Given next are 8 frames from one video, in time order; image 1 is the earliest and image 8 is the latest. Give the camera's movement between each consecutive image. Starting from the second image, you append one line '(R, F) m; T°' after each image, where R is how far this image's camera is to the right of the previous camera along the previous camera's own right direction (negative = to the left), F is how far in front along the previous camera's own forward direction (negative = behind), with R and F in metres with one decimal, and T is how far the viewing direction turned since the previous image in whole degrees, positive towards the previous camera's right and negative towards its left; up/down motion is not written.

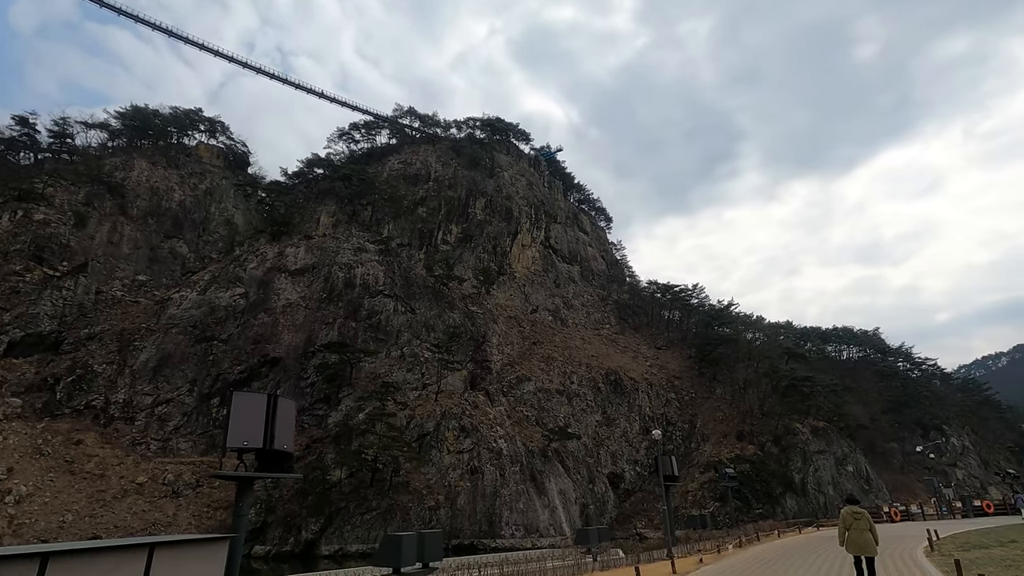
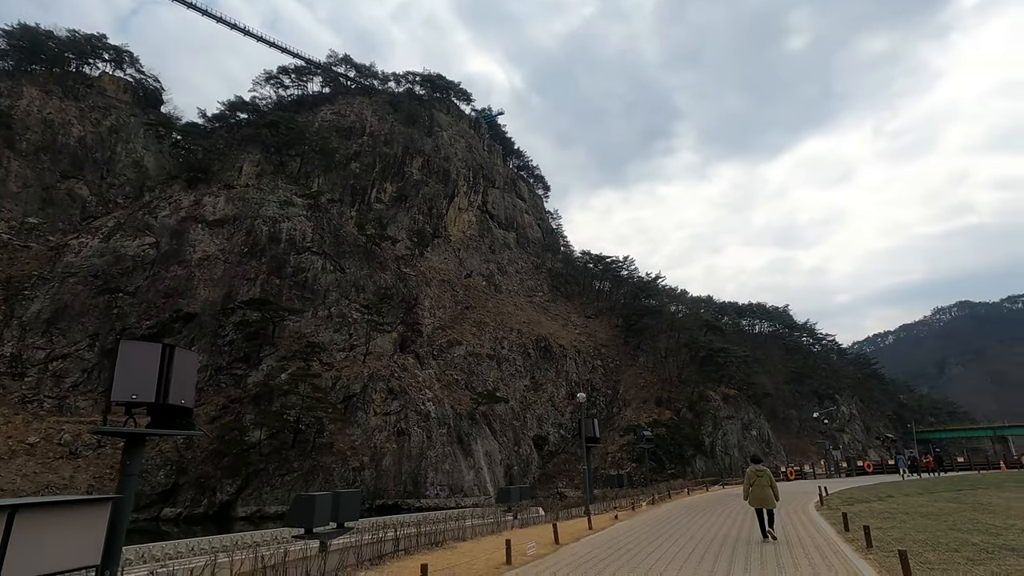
(+0.1, +0.3) m; +7°
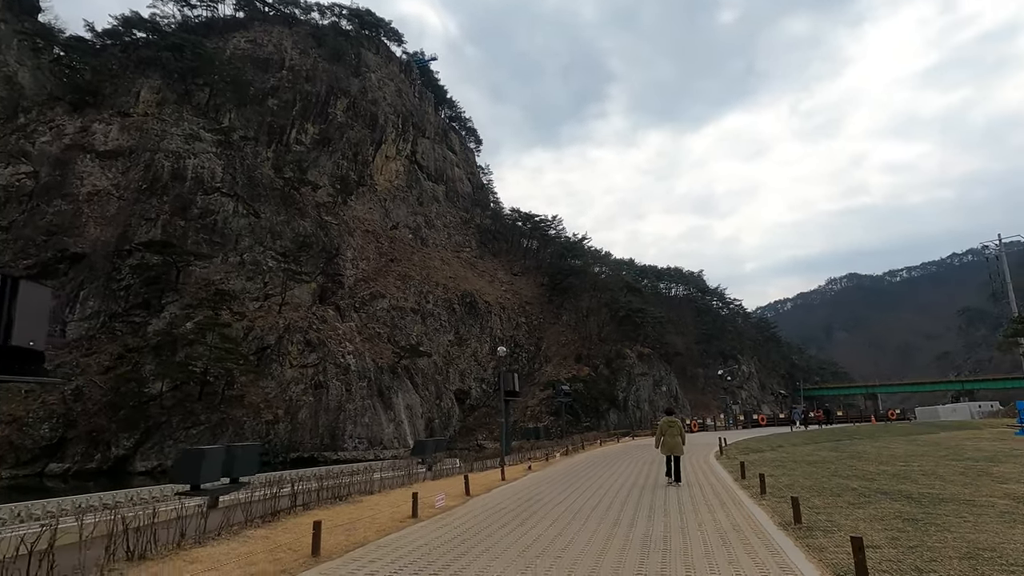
(+0.2, +0.5) m; +8°
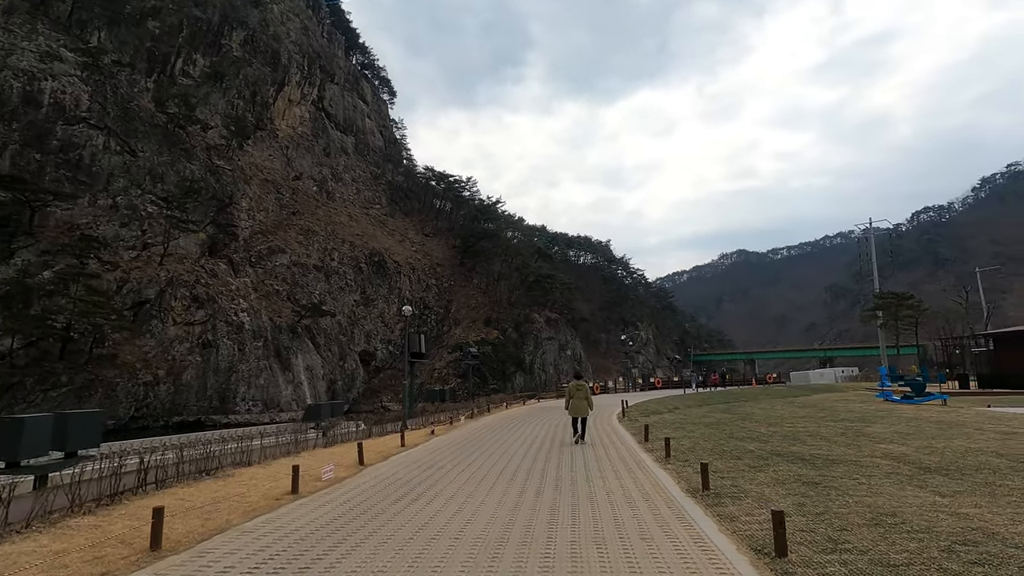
(+0.1, +0.8) m; +10°
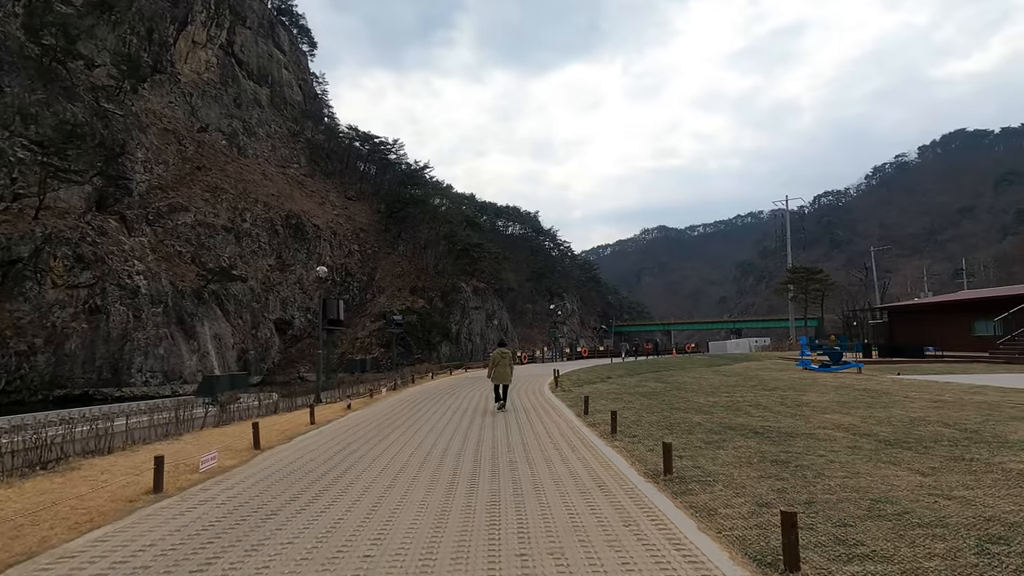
(-0.1, +1.2) m; +8°
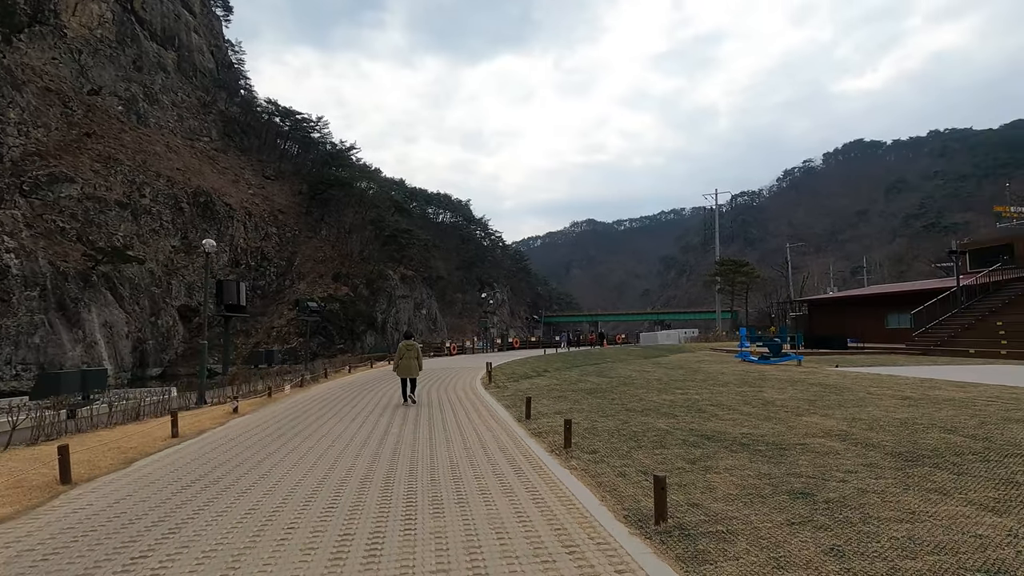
(0.0, +1.7) m; +7°
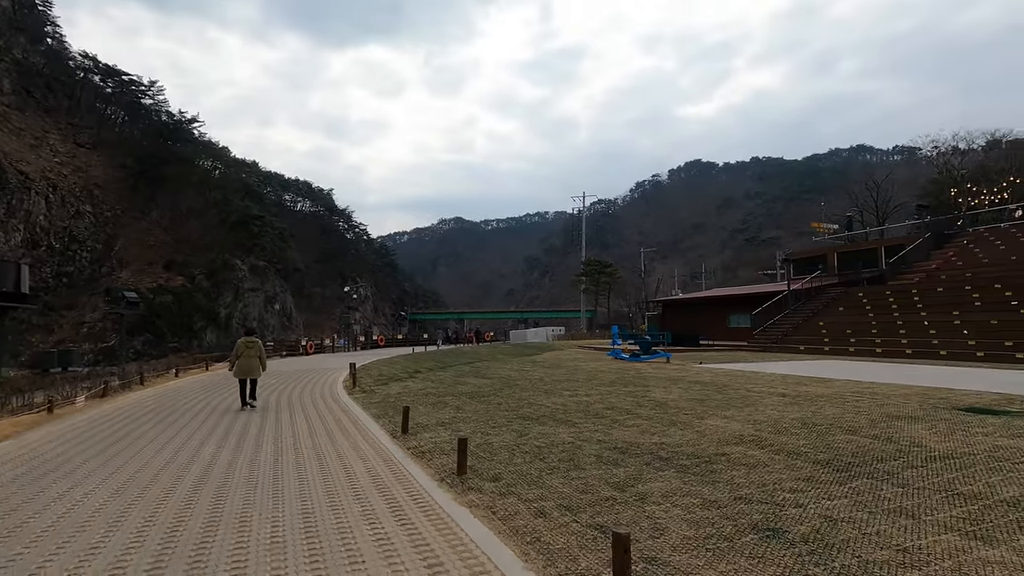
(-0.1, +1.3) m; +14°
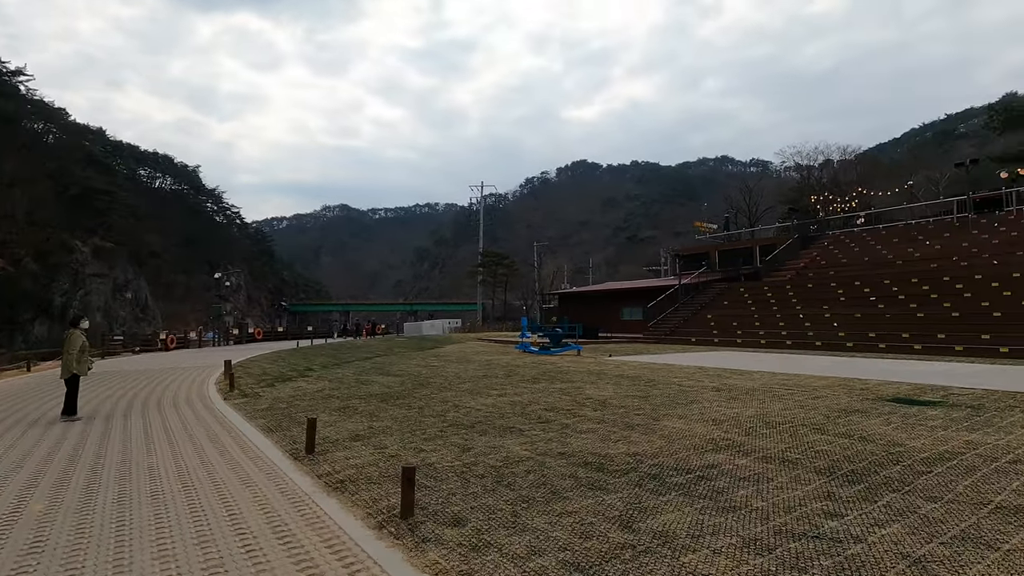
(-0.5, +1.2) m; +12°
